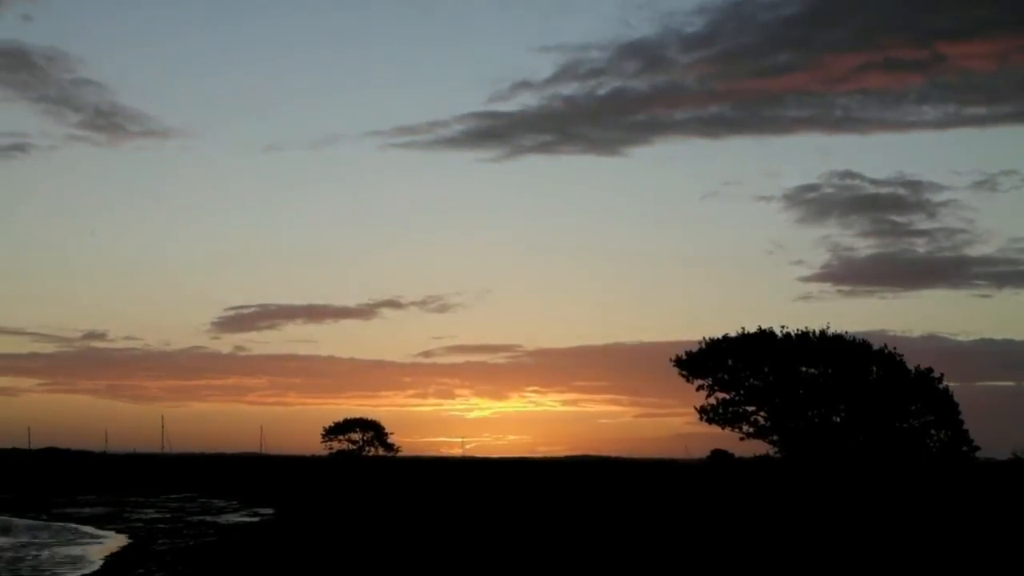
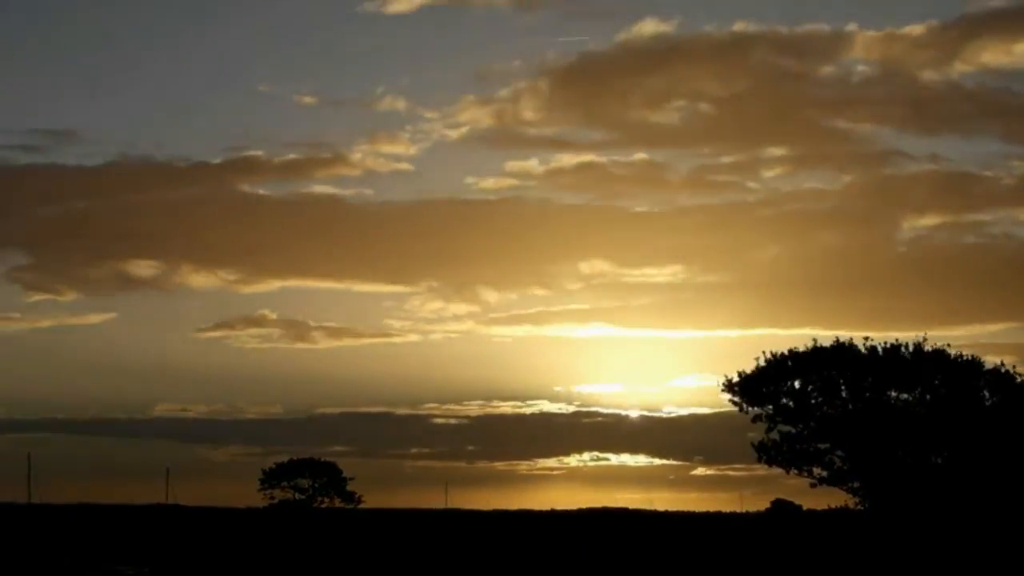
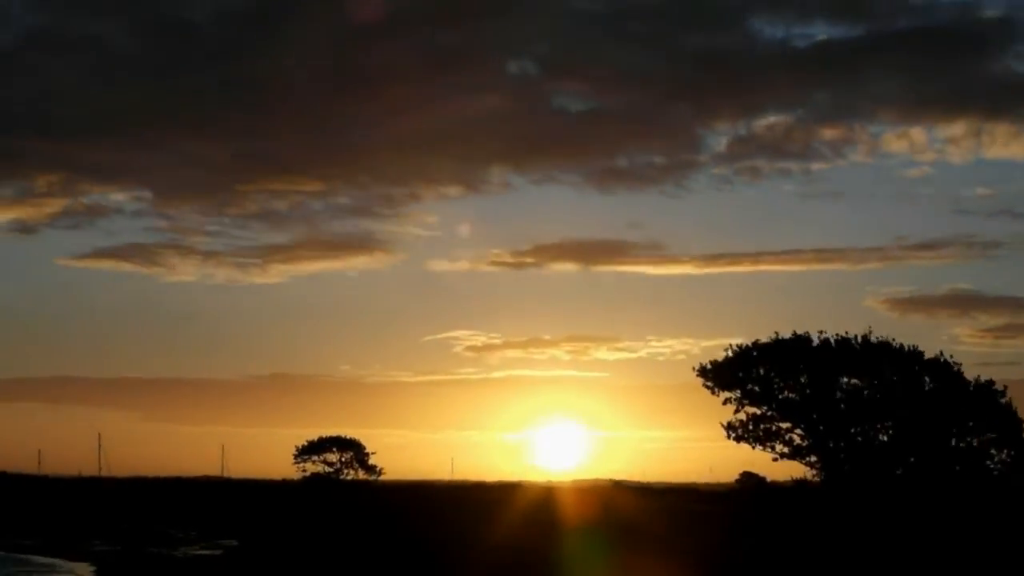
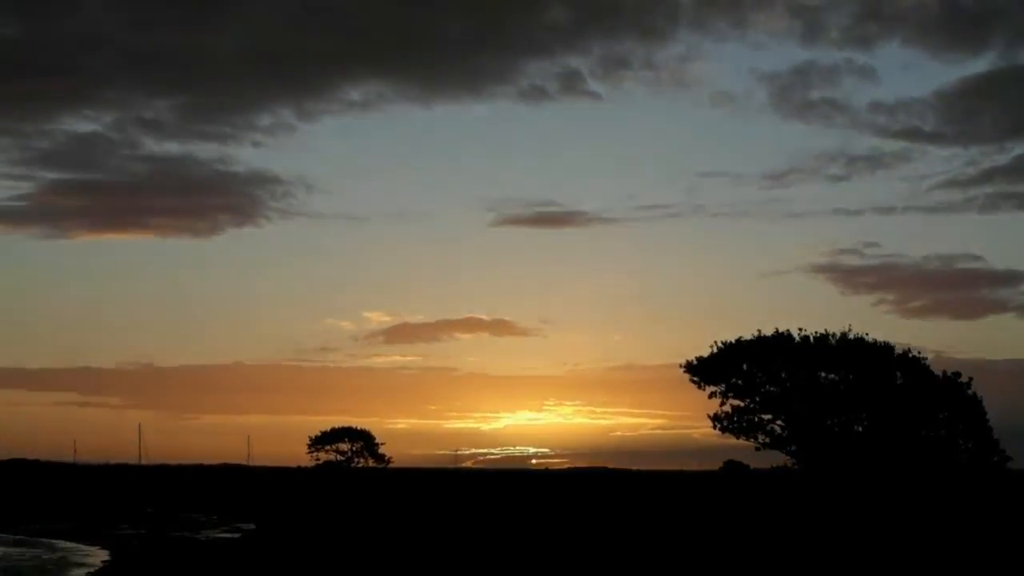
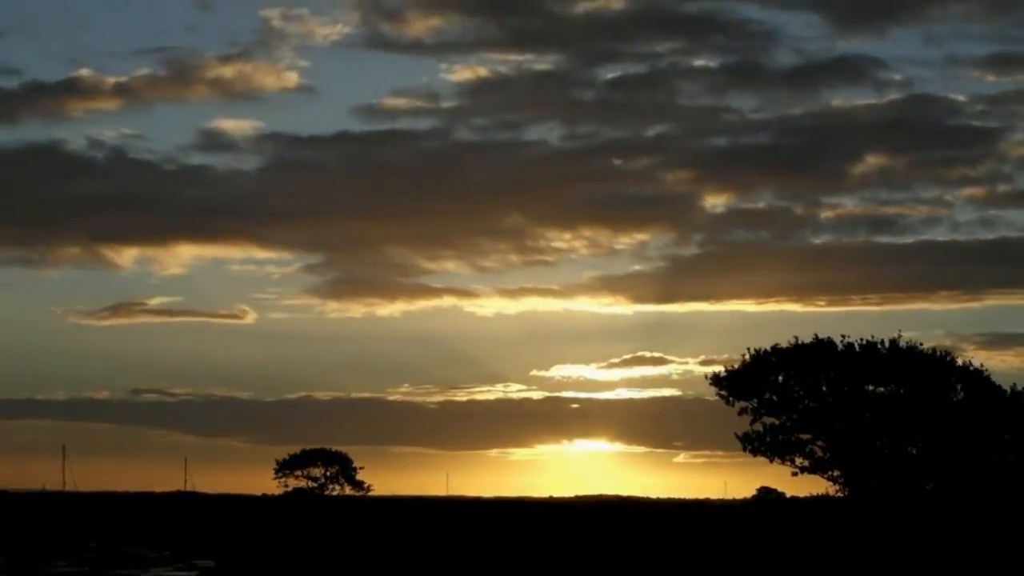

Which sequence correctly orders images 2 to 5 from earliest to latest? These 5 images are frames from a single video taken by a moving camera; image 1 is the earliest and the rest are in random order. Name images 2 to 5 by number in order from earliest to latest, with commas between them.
4, 3, 5, 2
